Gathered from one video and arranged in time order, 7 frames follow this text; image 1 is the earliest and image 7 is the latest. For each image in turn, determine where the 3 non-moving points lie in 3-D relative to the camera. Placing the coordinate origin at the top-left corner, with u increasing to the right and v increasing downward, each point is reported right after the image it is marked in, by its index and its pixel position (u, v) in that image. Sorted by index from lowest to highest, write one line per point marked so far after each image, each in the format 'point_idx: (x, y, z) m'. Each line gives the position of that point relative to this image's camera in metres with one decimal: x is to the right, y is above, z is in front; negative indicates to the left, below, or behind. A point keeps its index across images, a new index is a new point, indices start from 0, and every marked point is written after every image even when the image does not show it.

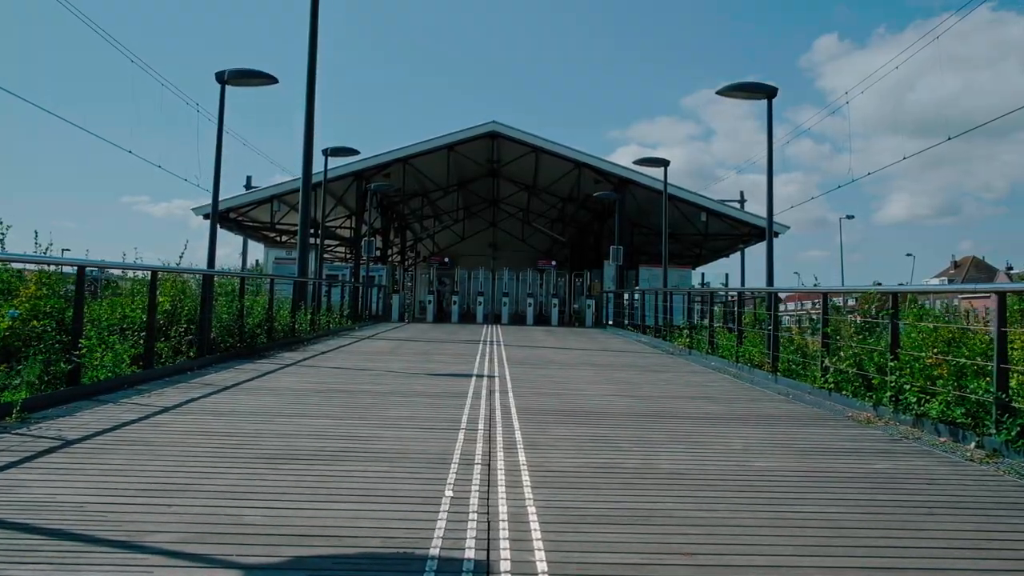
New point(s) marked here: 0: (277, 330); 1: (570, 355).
0: (-3.6, -0.7, +13.5) m
1: (+0.9, -1.0, +13.3) m
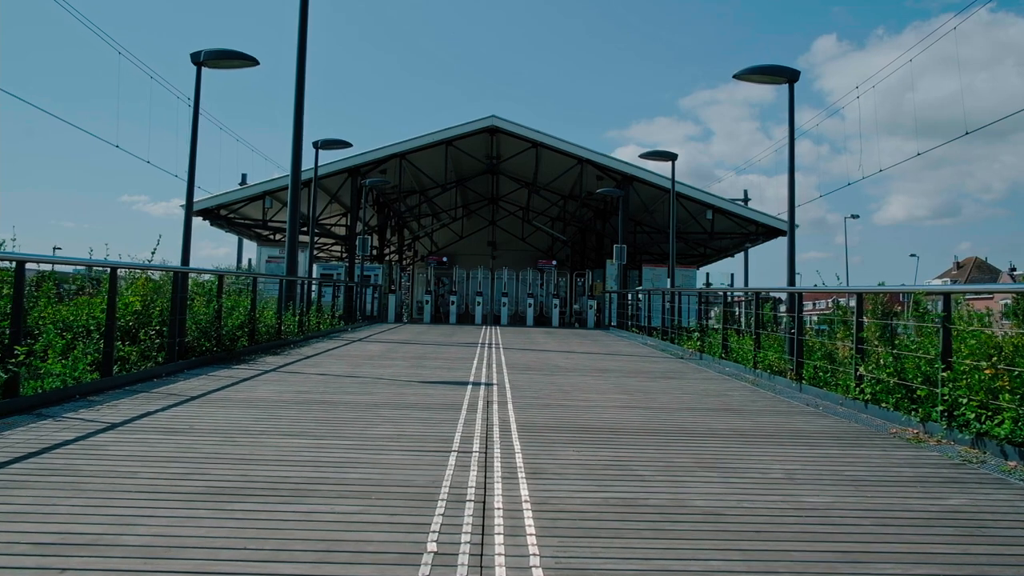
0: (-3.6, -0.6, +12.6) m
1: (+0.9, -1.0, +12.4) m
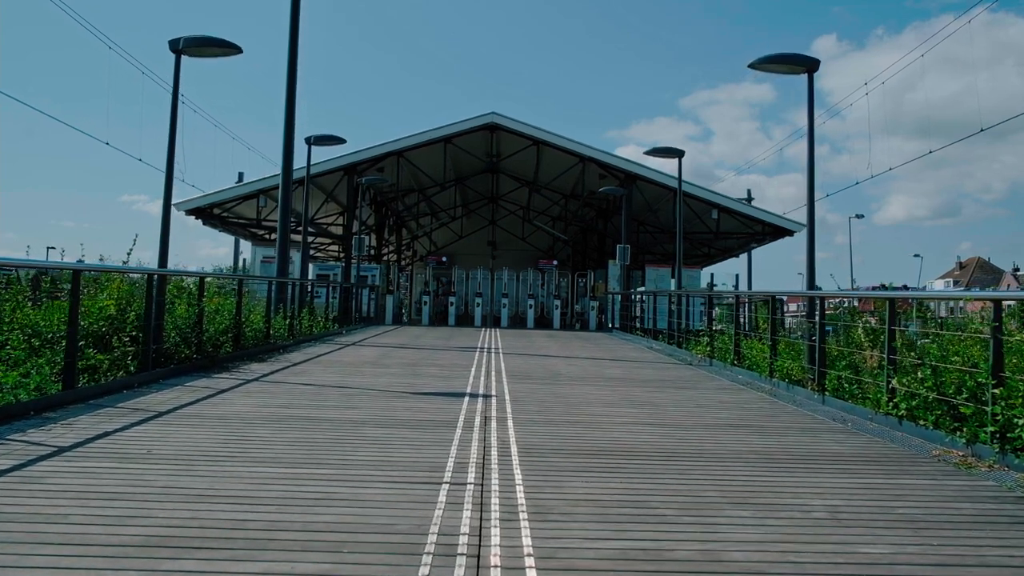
0: (-3.6, -0.7, +12.0) m
1: (+0.9, -1.0, +11.8) m
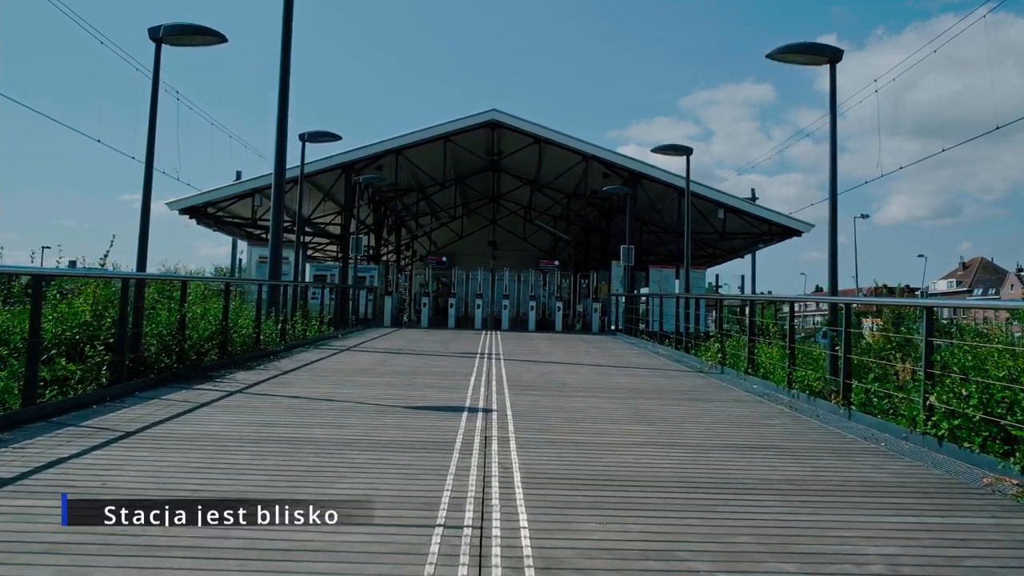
0: (-3.6, -0.7, +11.4) m
1: (+0.9, -1.1, +11.2) m
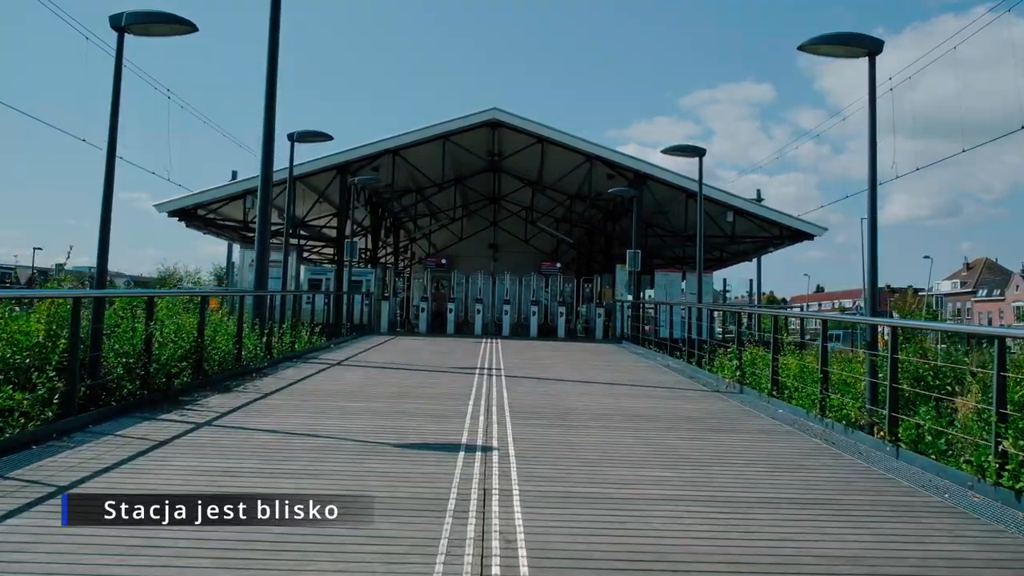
0: (-3.6, -0.9, +10.5) m
1: (+0.9, -1.3, +10.2) m
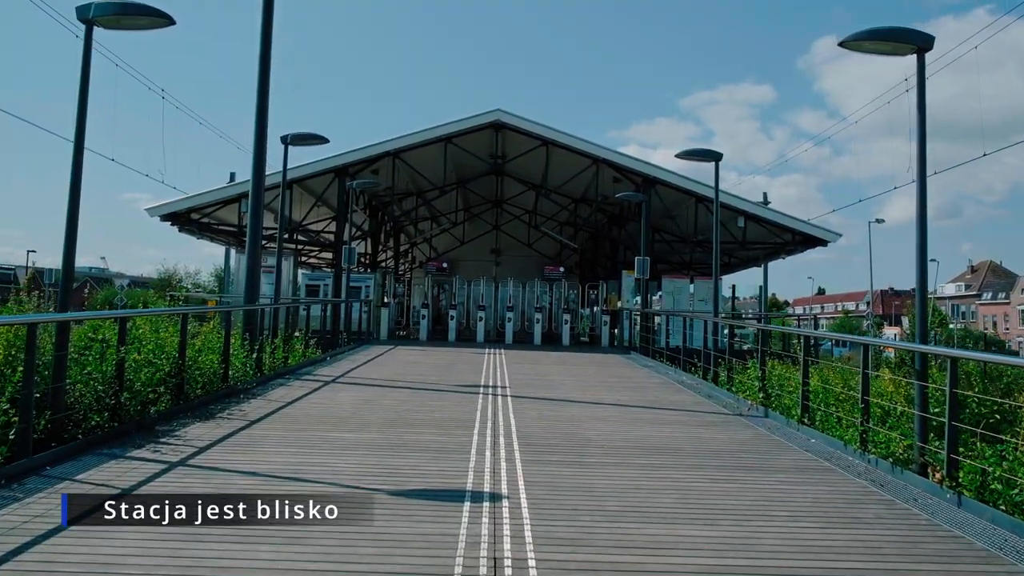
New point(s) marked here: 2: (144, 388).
0: (-3.5, -1.1, +9.7) m
1: (+1.0, -1.4, +9.4) m
2: (-3.5, -0.9, +8.3) m
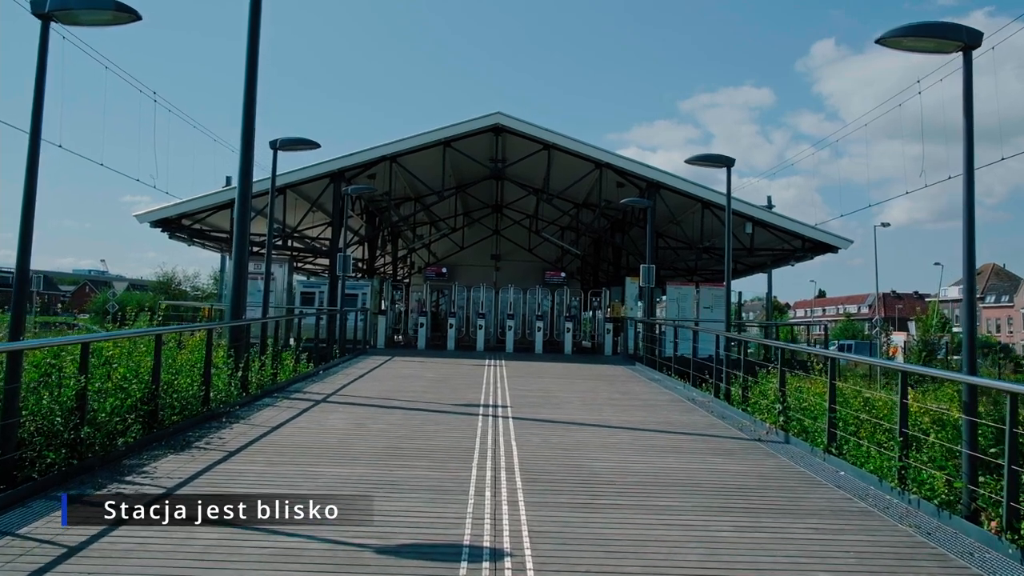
0: (-3.4, -1.2, +9.0) m
1: (+1.0, -1.6, +8.7) m
2: (-3.5, -1.1, +7.6) m
